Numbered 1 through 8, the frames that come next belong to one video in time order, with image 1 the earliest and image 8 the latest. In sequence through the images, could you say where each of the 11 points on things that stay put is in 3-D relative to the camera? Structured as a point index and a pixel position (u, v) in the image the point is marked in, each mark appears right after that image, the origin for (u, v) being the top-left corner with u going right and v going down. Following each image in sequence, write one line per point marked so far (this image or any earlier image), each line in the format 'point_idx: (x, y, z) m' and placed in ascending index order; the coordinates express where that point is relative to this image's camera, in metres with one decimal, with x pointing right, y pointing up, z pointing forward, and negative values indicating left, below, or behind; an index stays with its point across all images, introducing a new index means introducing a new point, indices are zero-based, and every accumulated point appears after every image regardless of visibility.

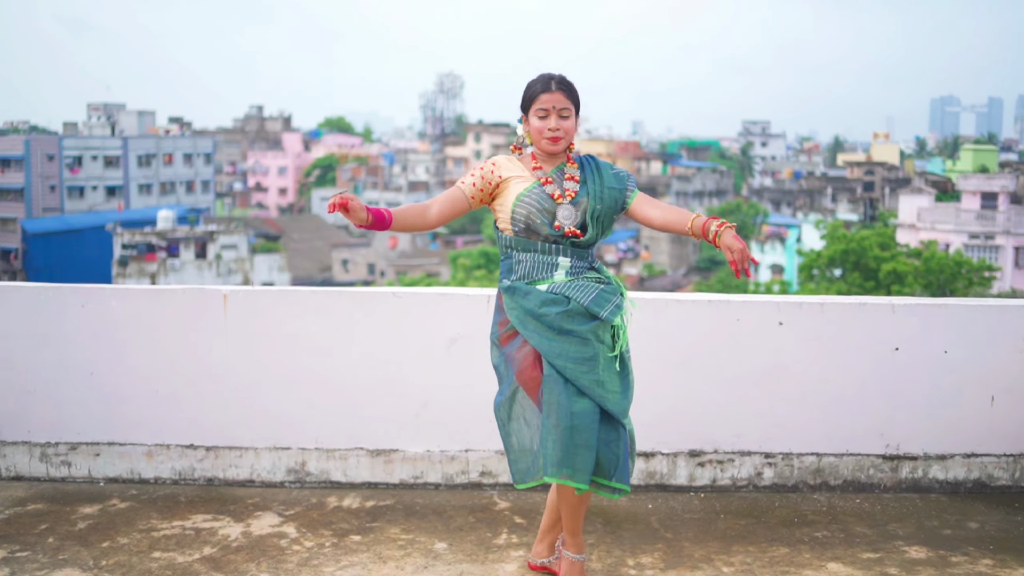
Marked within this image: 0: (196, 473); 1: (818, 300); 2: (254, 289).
0: (-5.1, -2.9, +3.3) m
1: (+4.9, -0.2, +3.3) m
2: (-4.0, 0.0, +3.2) m
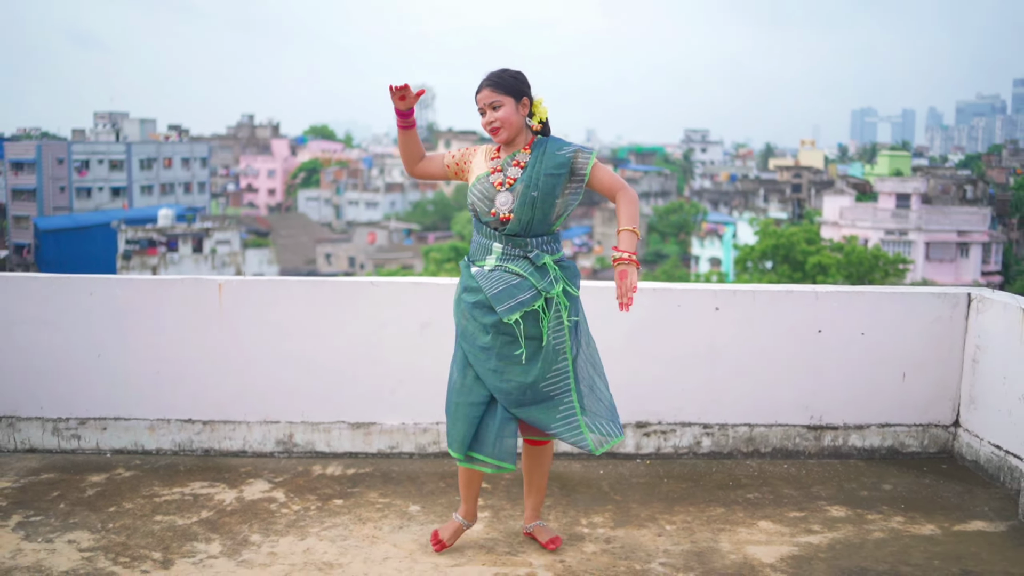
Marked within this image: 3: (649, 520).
0: (-5.7, -2.8, +3.6) m
1: (+4.3, 0.0, +3.7) m
2: (-4.6, +0.2, +3.6) m
3: (+2.2, -3.7, +3.3) m
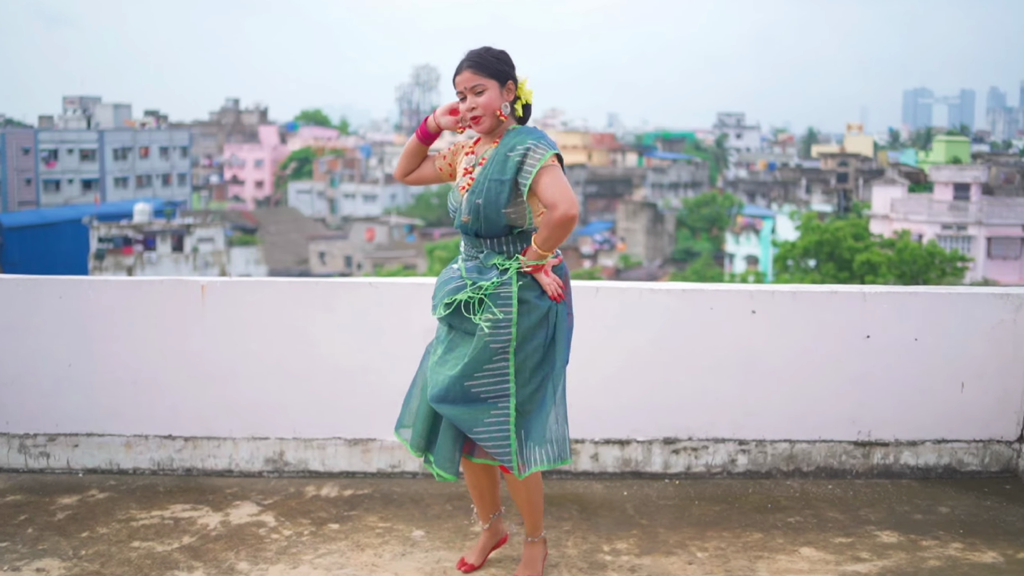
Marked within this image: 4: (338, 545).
0: (-5.4, -2.8, +3.3) m
1: (+4.6, 0.0, +3.3) m
2: (-4.4, +0.1, +3.2) m
3: (+2.4, -3.7, +2.9) m
4: (-2.4, -3.6, +2.9) m
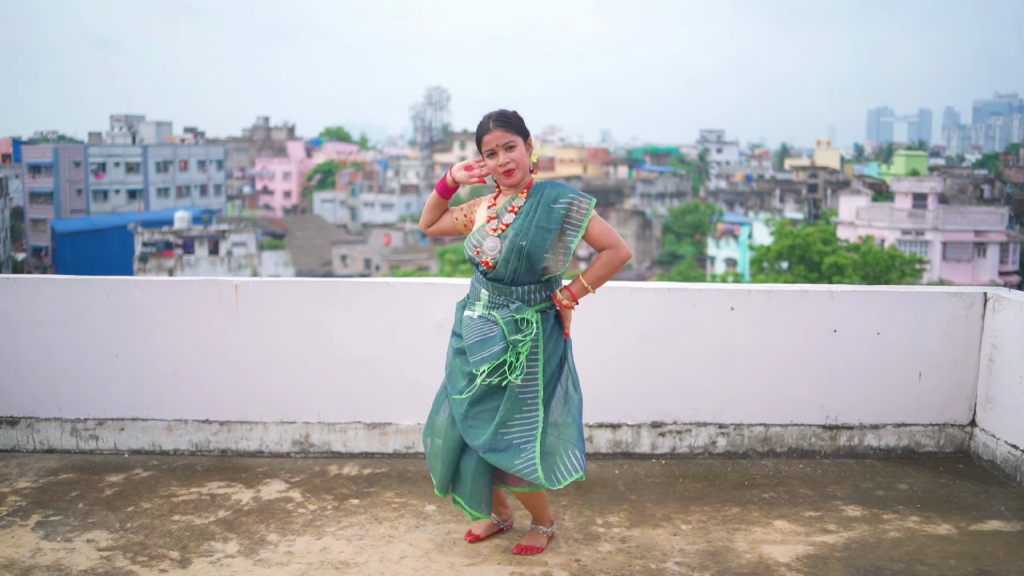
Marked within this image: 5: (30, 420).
0: (-5.4, -2.8, +3.7) m
1: (+4.6, 0.0, +3.7) m
2: (-4.3, +0.1, +3.6) m
3: (+2.5, -3.7, +3.3) m
4: (-2.4, -3.6, +3.2) m
5: (-8.4, -2.3, +3.6) m
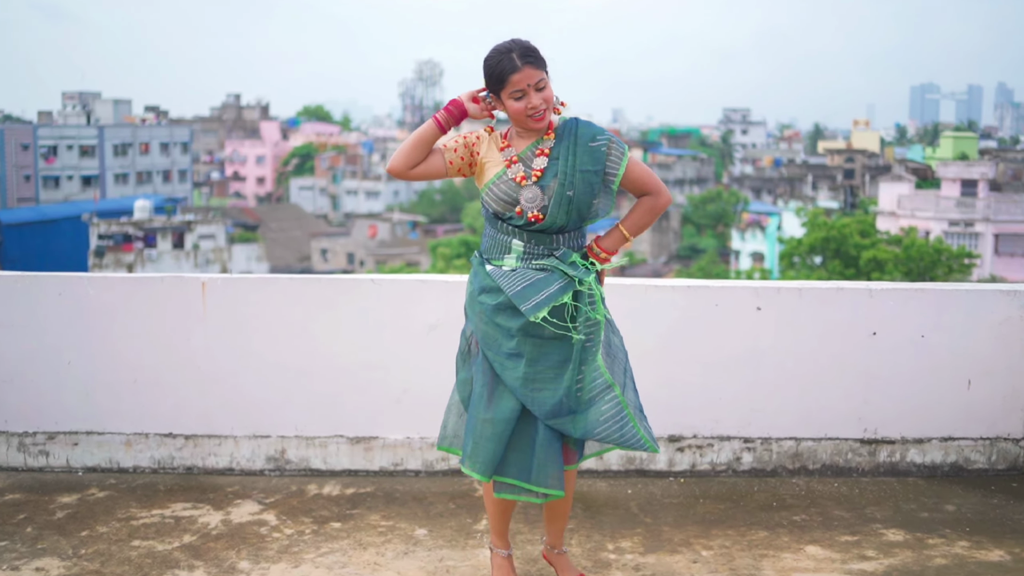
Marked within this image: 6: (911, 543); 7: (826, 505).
0: (-5.4, -2.8, +3.3) m
1: (+4.6, 0.0, +3.3) m
2: (-4.3, +0.2, +3.2) m
3: (+2.5, -3.7, +2.9) m
4: (-2.4, -3.6, +2.8) m
5: (-8.4, -2.3, +3.2) m
6: (+5.7, -3.7, +2.9) m
7: (+5.0, -3.4, +3.2) m
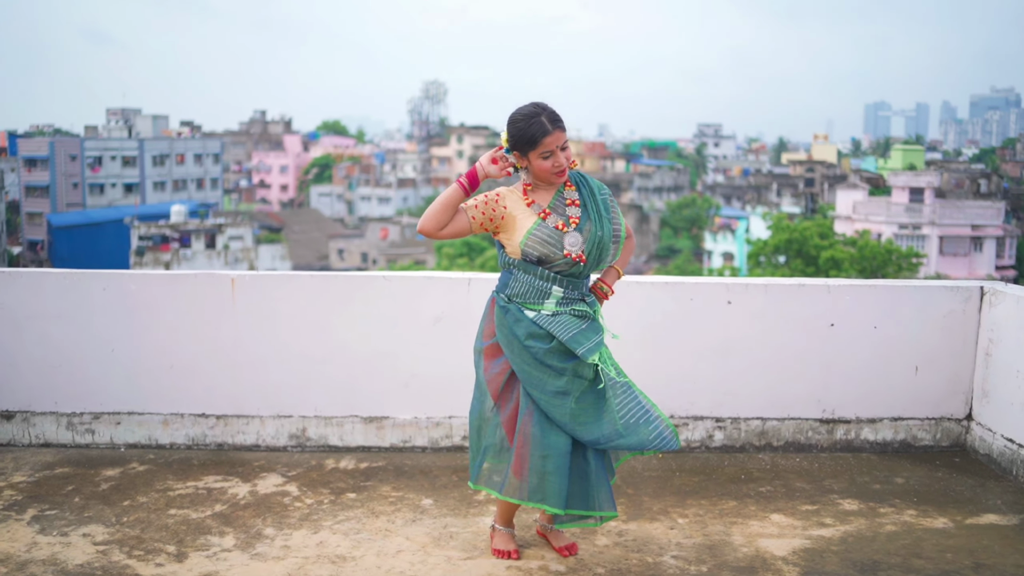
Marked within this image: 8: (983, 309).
0: (-5.4, -2.7, +3.6) m
1: (+4.6, +0.1, +3.7) m
2: (-4.4, +0.3, +3.6) m
3: (+2.4, -3.6, +3.3) m
4: (-2.4, -3.5, +3.2) m
5: (-8.5, -2.2, +3.6) m
6: (+5.7, -3.6, +3.3) m
7: (+4.9, -3.4, +3.6) m
8: (+8.7, -0.4, +3.8) m
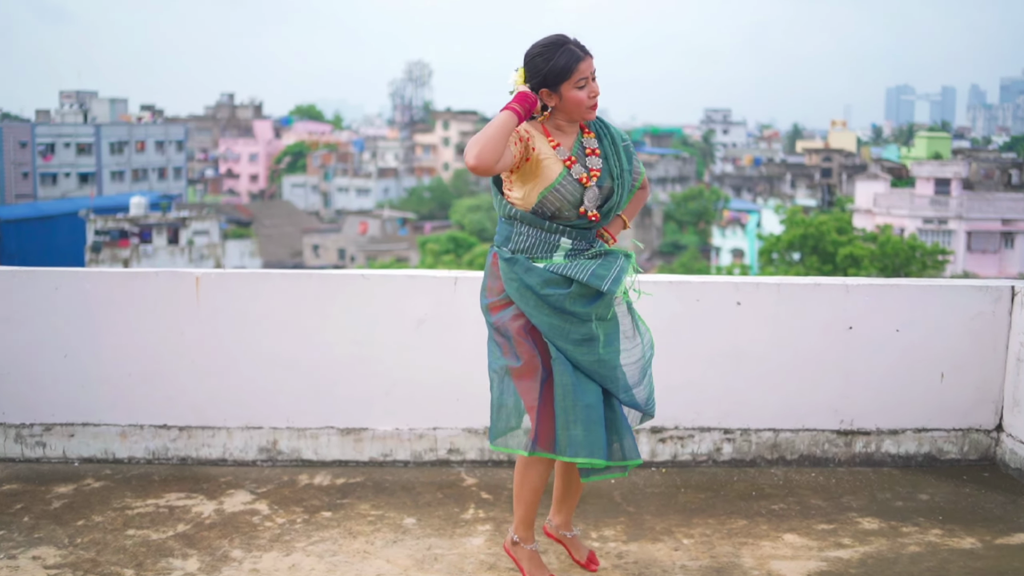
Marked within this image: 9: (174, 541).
0: (-5.6, -2.7, +3.4) m
1: (+4.4, +0.1, +3.4) m
2: (-4.5, +0.3, +3.3) m
3: (+2.3, -3.6, +3.0) m
4: (-2.6, -3.5, +2.9) m
5: (-8.6, -2.2, +3.3) m
6: (+5.5, -3.6, +3.0) m
7: (+4.7, -3.4, +3.3) m
8: (+8.5, -0.4, +3.5) m
9: (-4.7, -3.5, +2.8) m
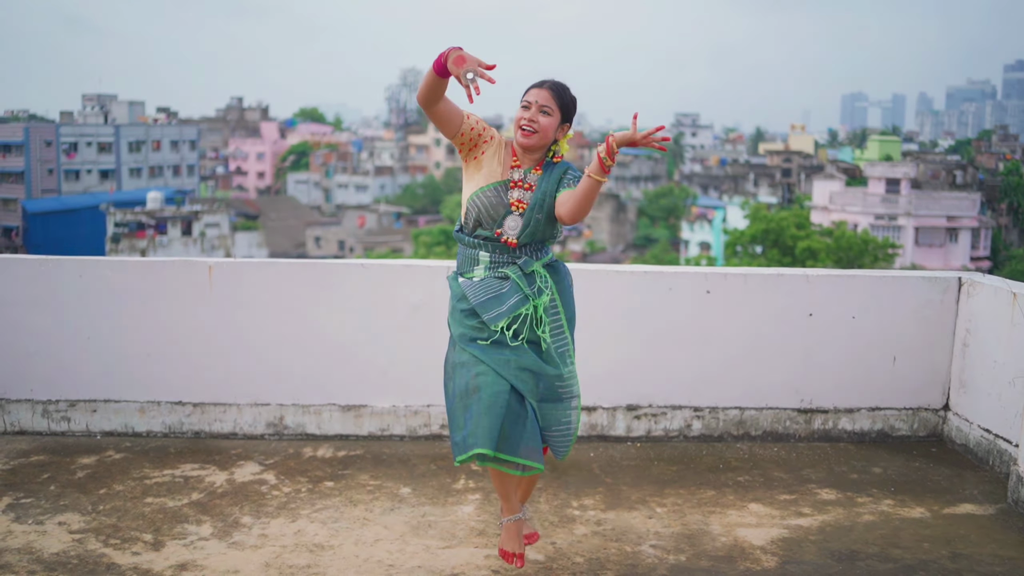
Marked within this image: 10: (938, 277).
0: (-5.8, -2.5, +3.6) m
1: (+4.2, +0.3, +3.7) m
2: (-4.8, +0.5, +3.6) m
3: (+2.0, -3.4, +3.3) m
4: (-2.8, -3.3, +3.2) m
5: (-8.9, -2.0, +3.6) m
6: (+5.3, -3.4, +3.3) m
7: (+4.5, -3.2, +3.6) m
8: (+8.3, -0.2, +3.8) m
9: (-4.9, -3.3, +3.1) m
10: (+7.9, +0.2, +3.8) m
